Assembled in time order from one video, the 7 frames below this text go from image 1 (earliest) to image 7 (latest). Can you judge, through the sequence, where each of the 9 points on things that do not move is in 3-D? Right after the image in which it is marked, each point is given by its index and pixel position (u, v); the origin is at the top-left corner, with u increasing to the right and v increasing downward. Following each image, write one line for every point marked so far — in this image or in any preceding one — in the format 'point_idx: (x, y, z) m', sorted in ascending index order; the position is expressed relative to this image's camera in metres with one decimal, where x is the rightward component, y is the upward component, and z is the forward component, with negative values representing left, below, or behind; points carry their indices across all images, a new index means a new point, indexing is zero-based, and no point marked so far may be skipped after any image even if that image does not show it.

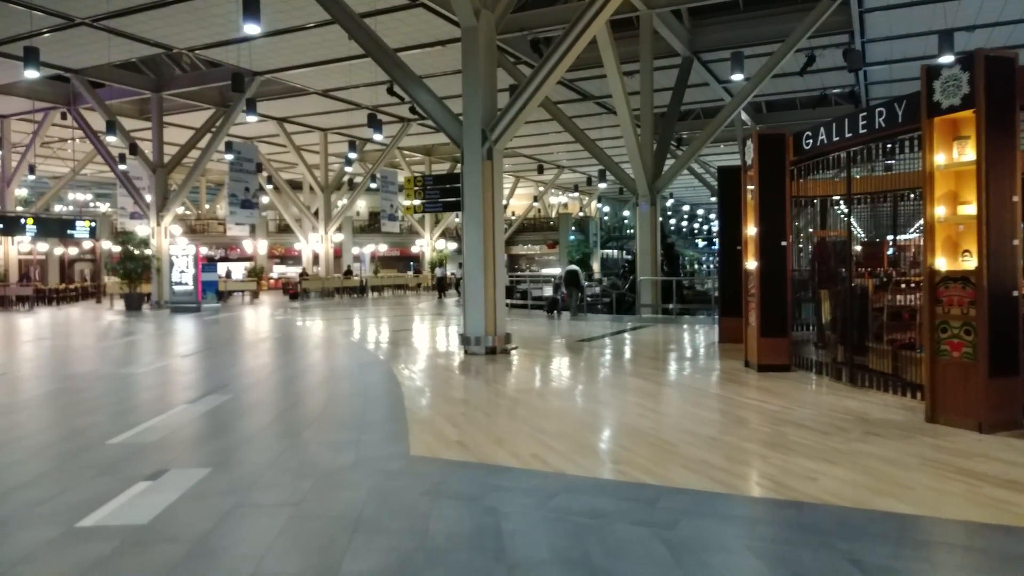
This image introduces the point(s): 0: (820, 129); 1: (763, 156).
0: (+3.0, +1.6, +7.3) m
1: (+2.6, +1.4, +7.8) m
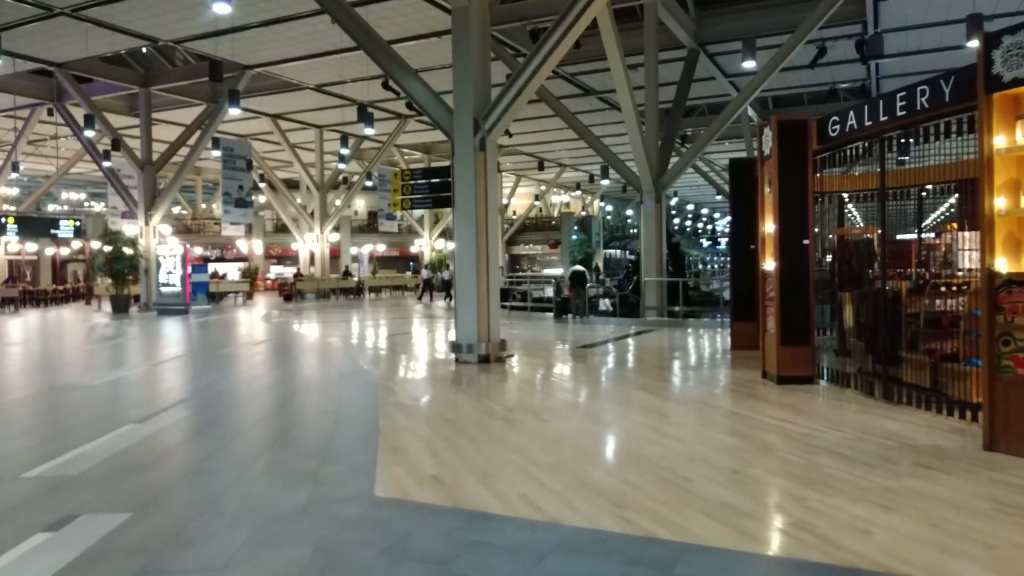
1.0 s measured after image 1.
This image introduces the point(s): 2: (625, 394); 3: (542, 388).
0: (+2.9, +1.5, +6.5) m
1: (+2.5, +1.4, +7.1) m
2: (+1.0, -1.0, +7.1) m
3: (+0.3, -1.0, +7.8) m
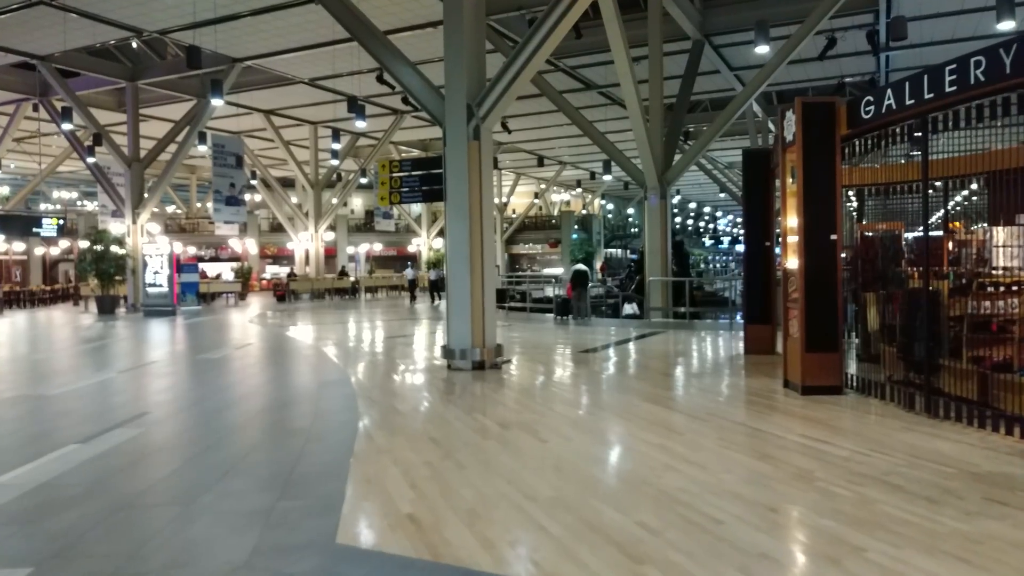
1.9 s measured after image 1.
0: (+2.9, +1.5, +5.8) m
1: (+2.5, +1.4, +6.4) m
2: (+1.0, -1.0, +6.5) m
3: (+0.3, -1.0, +7.2) m
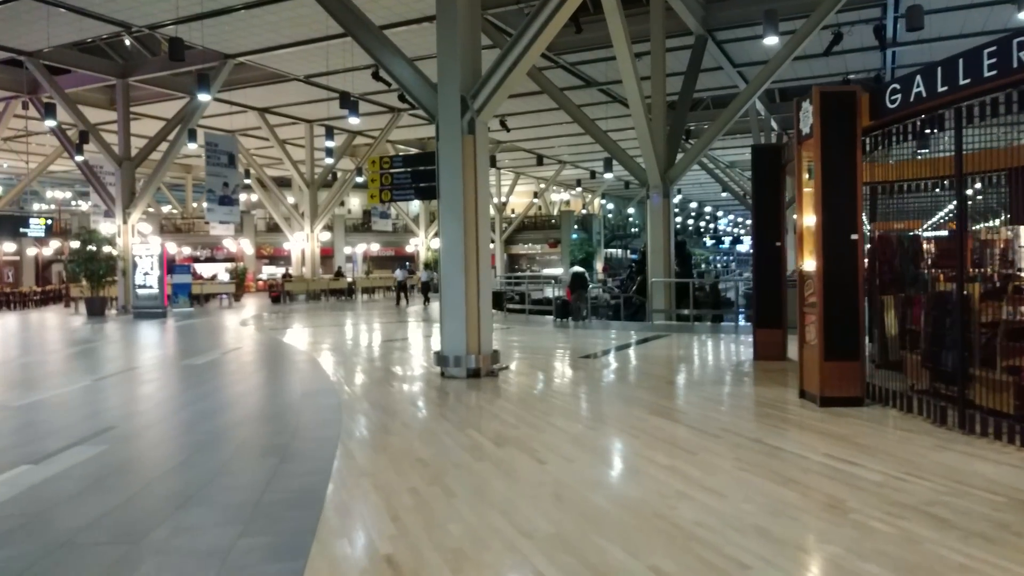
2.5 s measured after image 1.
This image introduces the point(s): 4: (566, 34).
0: (+2.9, +1.5, +5.4) m
1: (+2.5, +1.3, +5.9) m
2: (+0.9, -1.0, +6.0) m
3: (+0.3, -1.0, +6.7) m
4: (+1.3, +6.1, +18.0) m
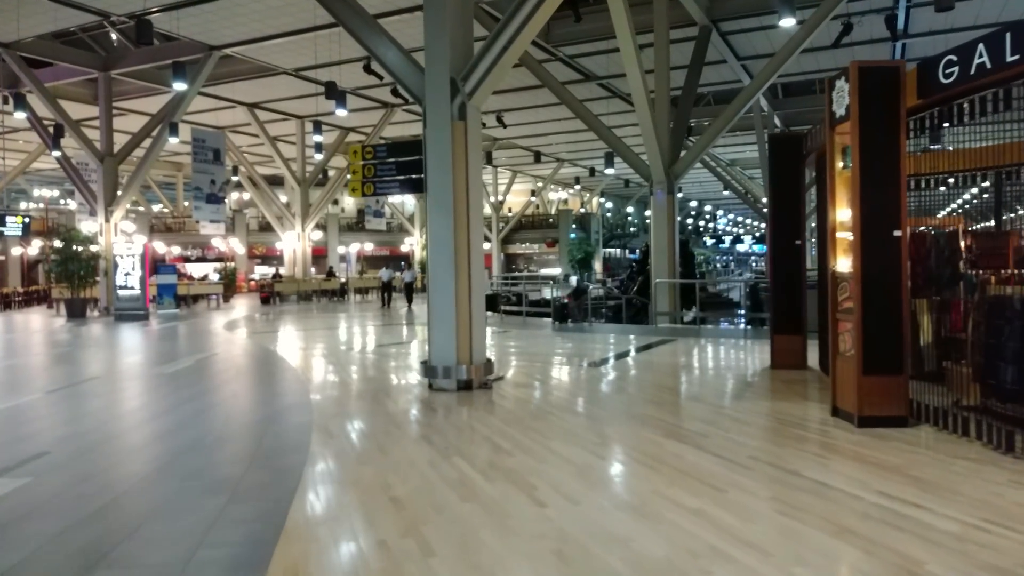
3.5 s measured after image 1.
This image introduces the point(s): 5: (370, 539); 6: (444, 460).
0: (+2.8, +1.5, +4.6) m
1: (+2.4, +1.3, +5.2) m
2: (+0.9, -1.0, +5.3) m
3: (+0.2, -1.1, +6.0) m
4: (+1.2, +6.0, +17.3) m
5: (-0.6, -1.1, +3.4) m
6: (-0.4, -1.0, +4.6) m
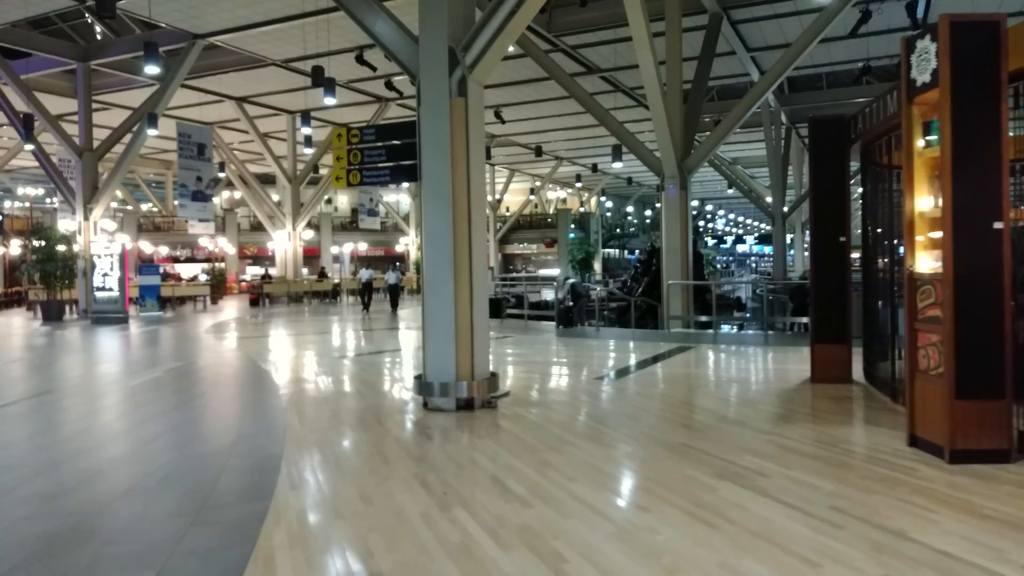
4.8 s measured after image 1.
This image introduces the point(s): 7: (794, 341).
0: (+2.9, +1.4, +3.7) m
1: (+2.5, +1.3, +4.2) m
2: (+1.0, -1.1, +4.3) m
3: (+0.3, -1.1, +5.0) m
4: (+1.2, +6.0, +16.3) m
5: (-0.5, -1.1, +2.4) m
6: (-0.3, -1.1, +3.6) m
7: (+4.5, -0.8, +12.0) m
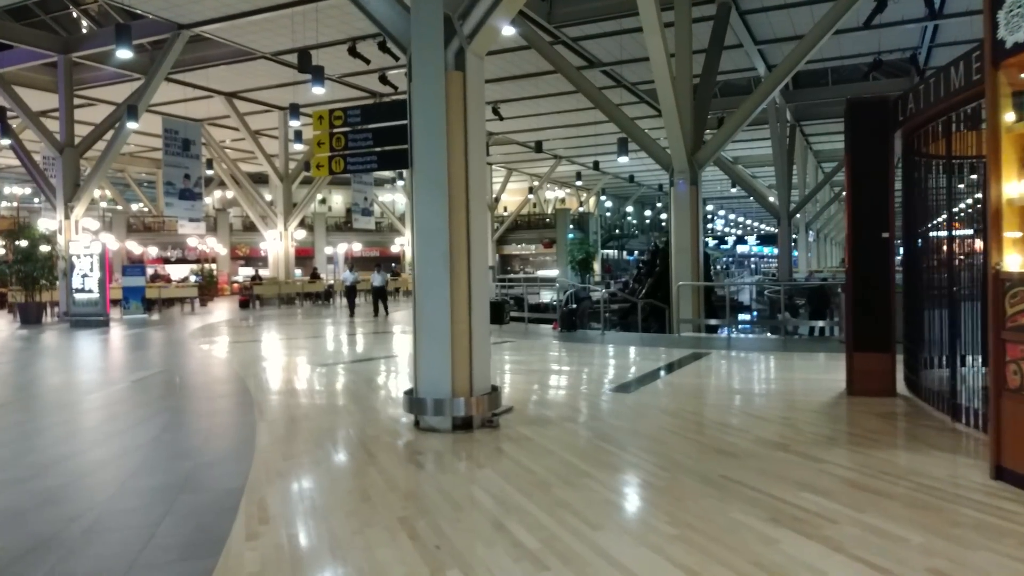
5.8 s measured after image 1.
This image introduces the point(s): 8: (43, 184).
0: (+2.9, +1.4, +2.9) m
1: (+2.5, +1.3, +3.5) m
2: (+1.0, -1.1, +3.5) m
3: (+0.3, -1.1, +4.2) m
4: (+1.2, +6.0, +15.6) m
5: (-0.5, -1.1, +1.6) m
6: (-0.3, -1.1, +2.8) m
7: (+4.5, -0.9, +11.2) m
8: (-12.0, +2.6, +19.3) m
